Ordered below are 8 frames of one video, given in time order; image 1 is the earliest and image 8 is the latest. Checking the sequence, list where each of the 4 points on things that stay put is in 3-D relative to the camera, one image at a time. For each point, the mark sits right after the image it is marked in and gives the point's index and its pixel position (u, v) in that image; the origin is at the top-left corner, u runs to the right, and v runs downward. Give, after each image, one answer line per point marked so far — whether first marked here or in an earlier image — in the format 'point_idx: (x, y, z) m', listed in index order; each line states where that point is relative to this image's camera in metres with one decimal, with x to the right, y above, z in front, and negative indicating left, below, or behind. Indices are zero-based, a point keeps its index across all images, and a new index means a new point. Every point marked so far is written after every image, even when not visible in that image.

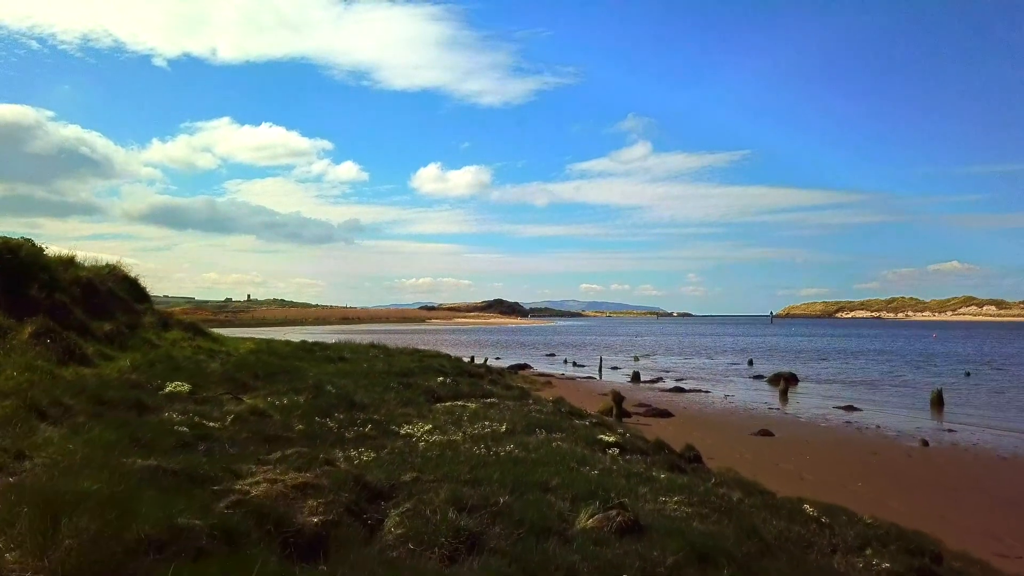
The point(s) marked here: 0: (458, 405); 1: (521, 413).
0: (-1.7, -3.8, +20.0) m
1: (+0.3, -3.8, +19.1) m
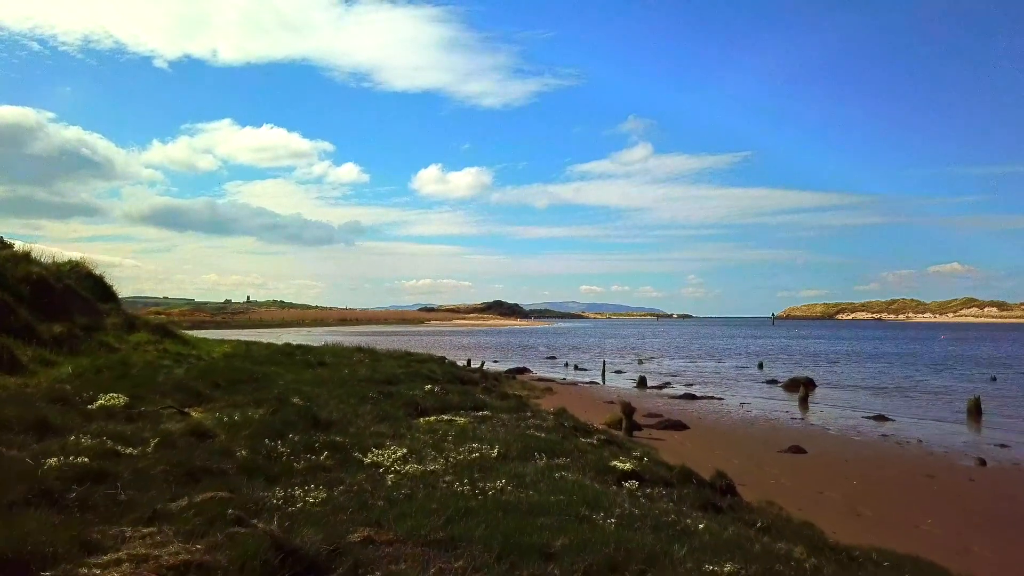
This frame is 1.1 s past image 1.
0: (-1.9, -3.7, +17.1) m
1: (+0.1, -3.7, +16.3) m
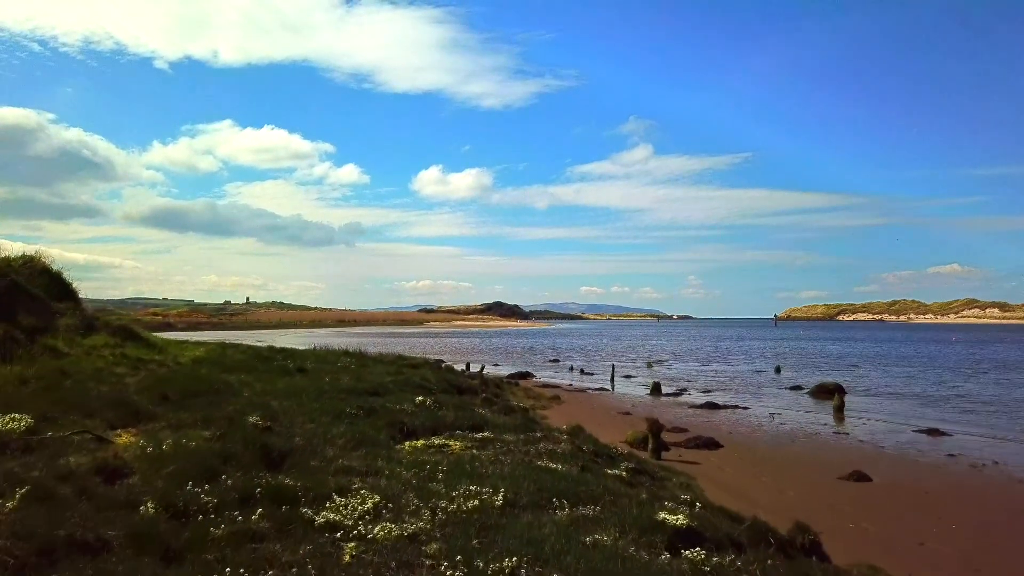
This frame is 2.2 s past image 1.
0: (-1.7, -3.5, +13.8) m
1: (+0.3, -3.6, +12.9) m
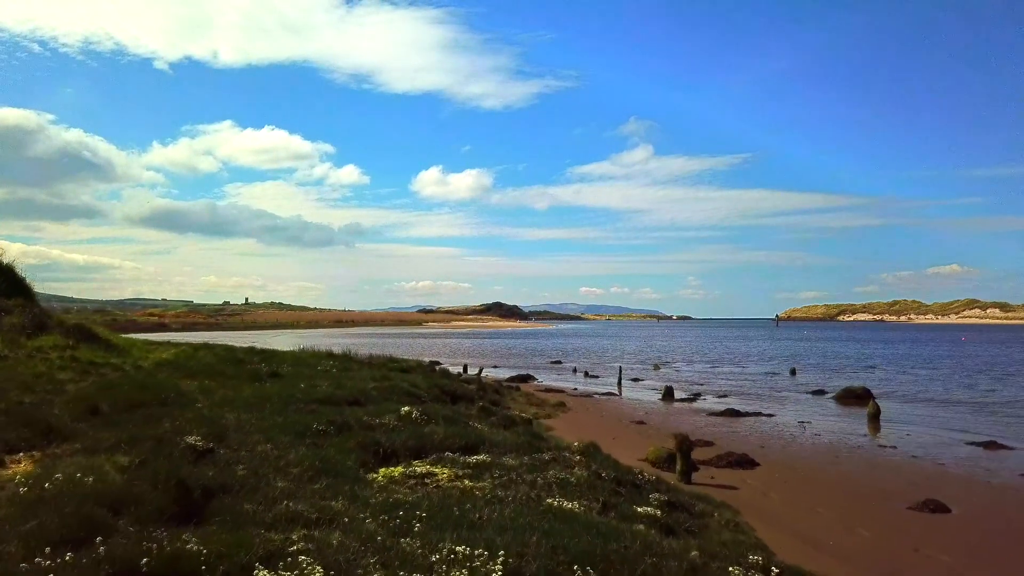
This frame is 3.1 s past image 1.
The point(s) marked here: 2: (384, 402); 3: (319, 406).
0: (-1.7, -3.3, +10.8) m
1: (+0.3, -3.3, +10.0) m
2: (-4.0, -3.6, +19.7) m
3: (-5.3, -3.2, +17.4) m
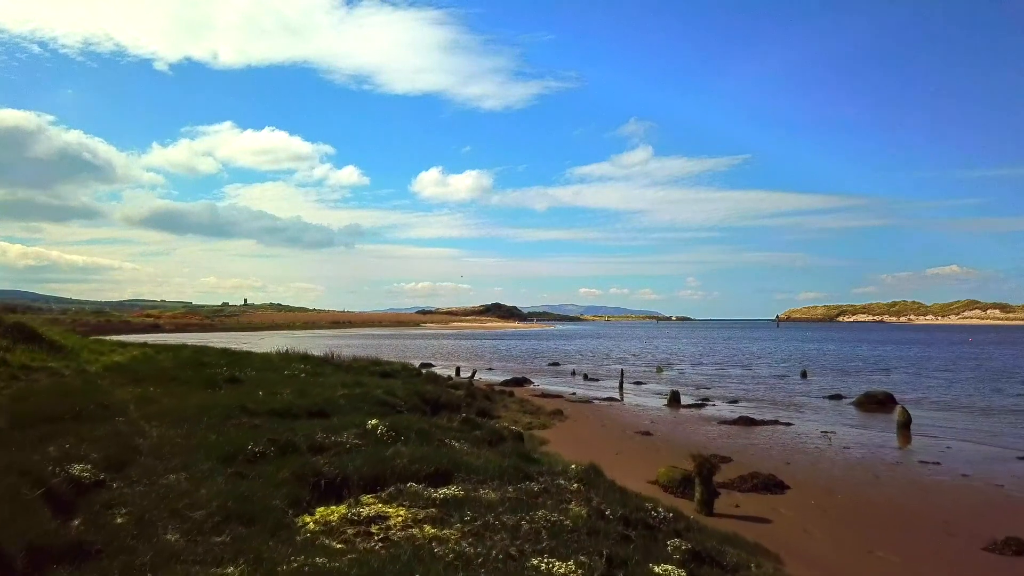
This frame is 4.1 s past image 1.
0: (-2.0, -3.1, +8.1) m
1: (0.0, -3.1, +7.3) m
2: (-4.3, -3.4, +17.0) m
3: (-5.7, -3.1, +14.7) m
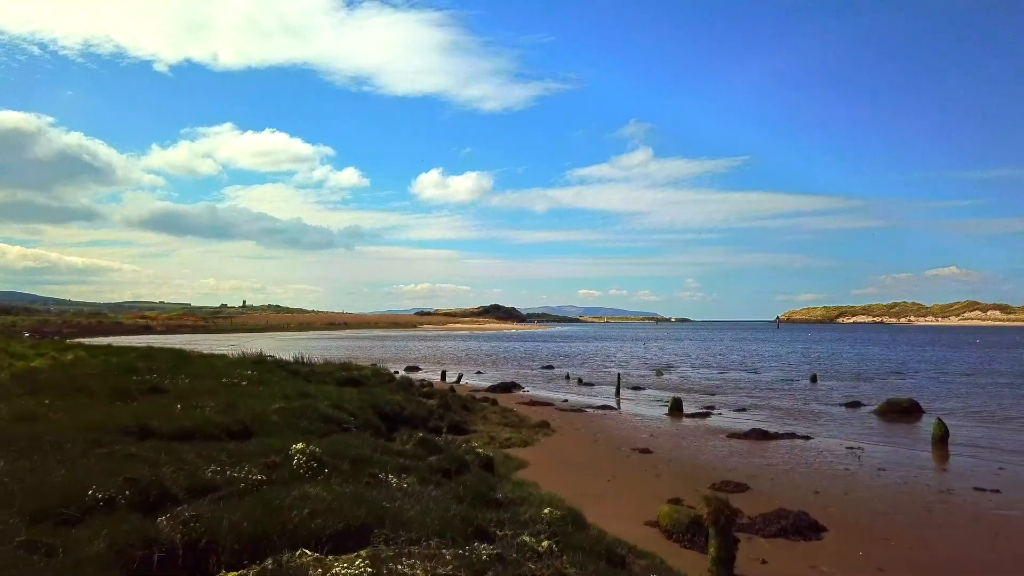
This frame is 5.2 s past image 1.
0: (-2.7, -2.8, +4.9) m
1: (-0.7, -2.9, +4.1) m
2: (-5.1, -3.2, +13.8) m
3: (-6.4, -2.8, +11.4) m
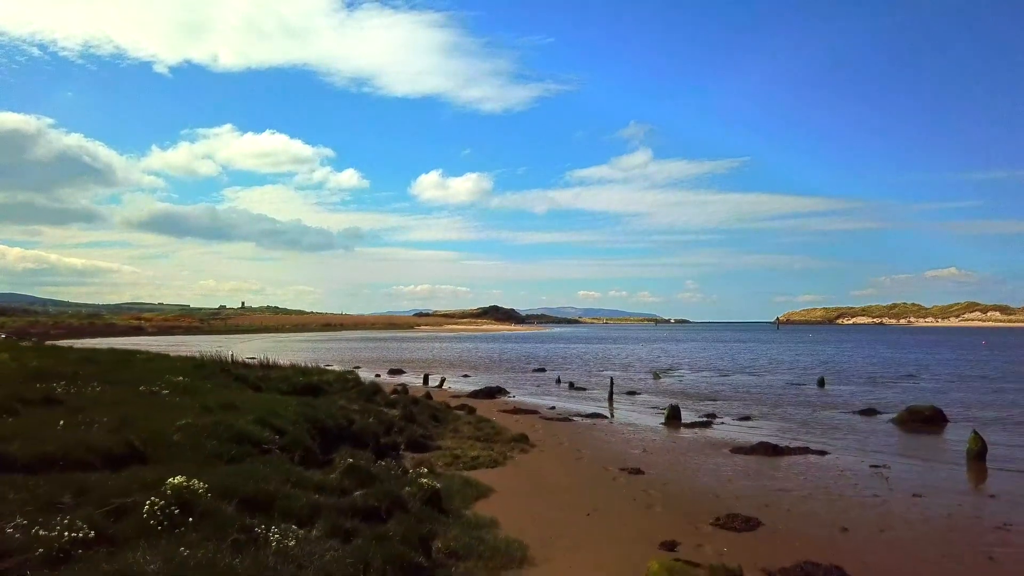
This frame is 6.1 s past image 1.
0: (-3.6, -2.6, +2.1) m
1: (-1.6, -2.7, +1.3) m
2: (-5.9, -3.0, +10.9) m
3: (-7.2, -2.6, +8.6) m
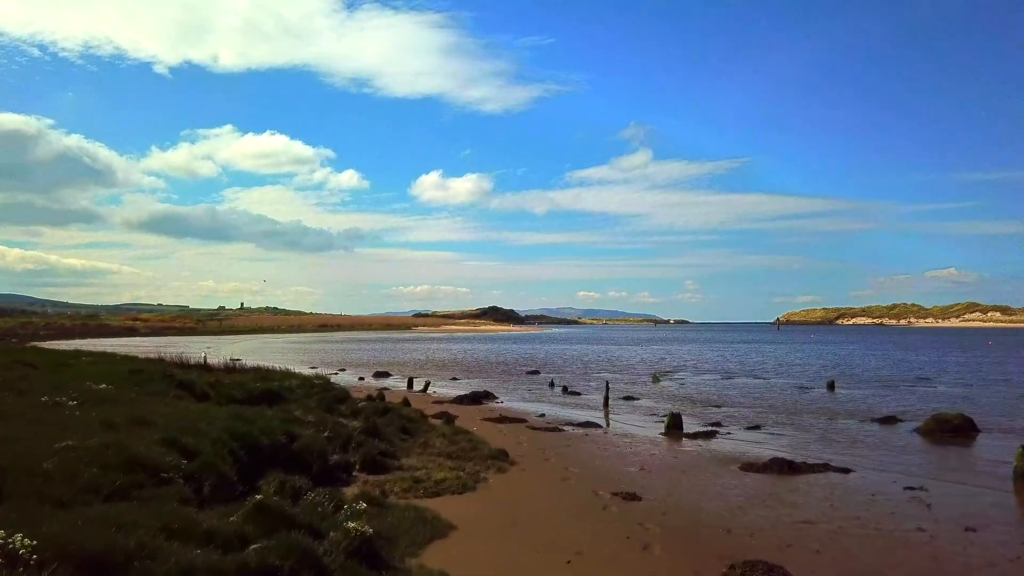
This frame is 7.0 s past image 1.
0: (-4.2, -2.4, -0.5) m
1: (-2.2, -2.5, -1.3) m
2: (-6.5, -2.8, +8.4) m
3: (-7.8, -2.4, +6.0) m
